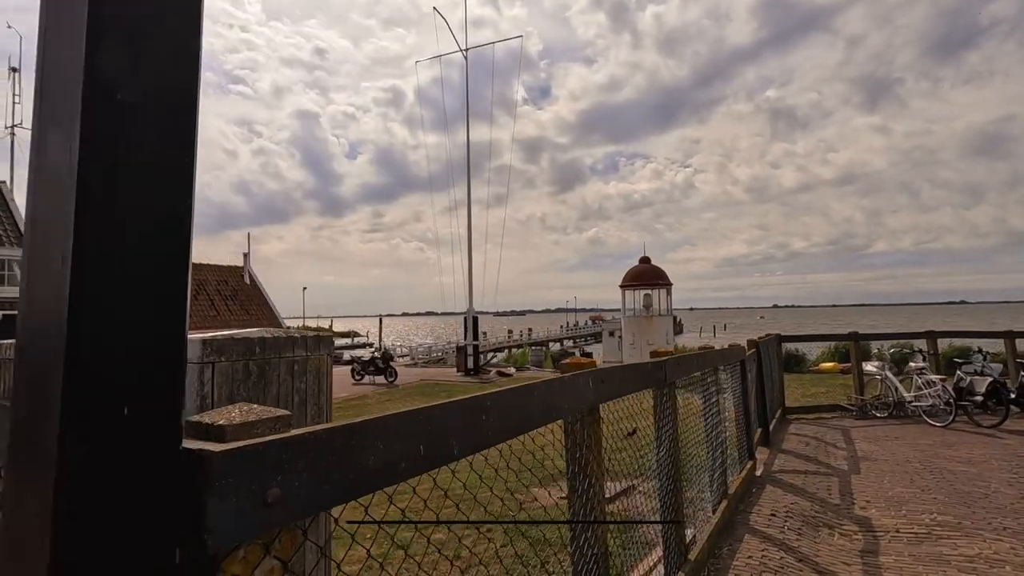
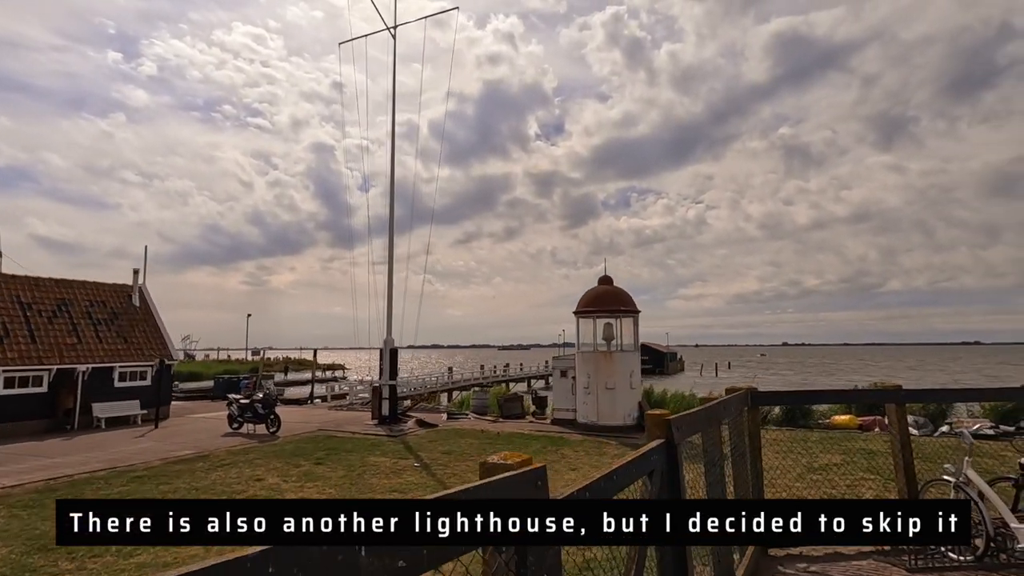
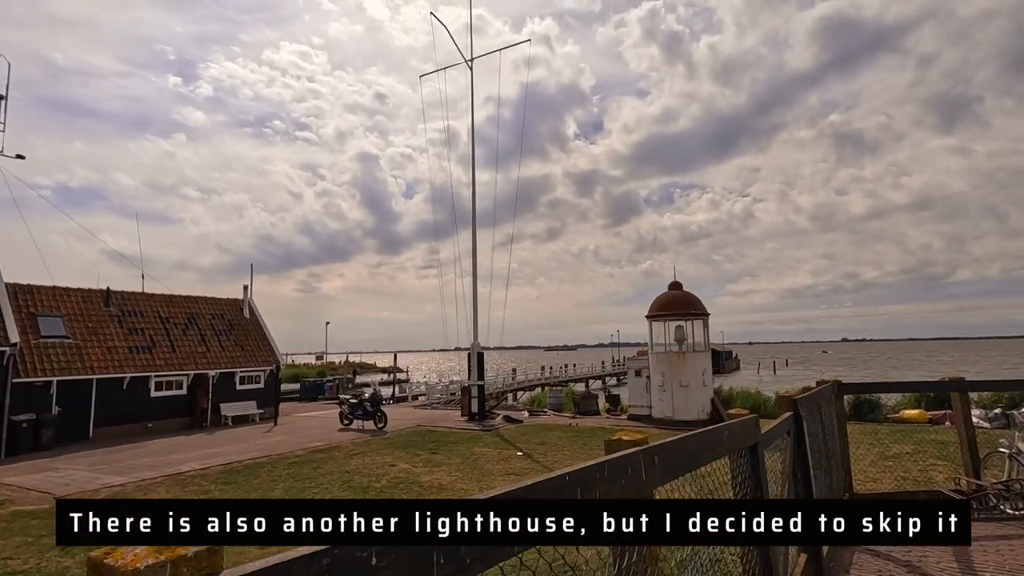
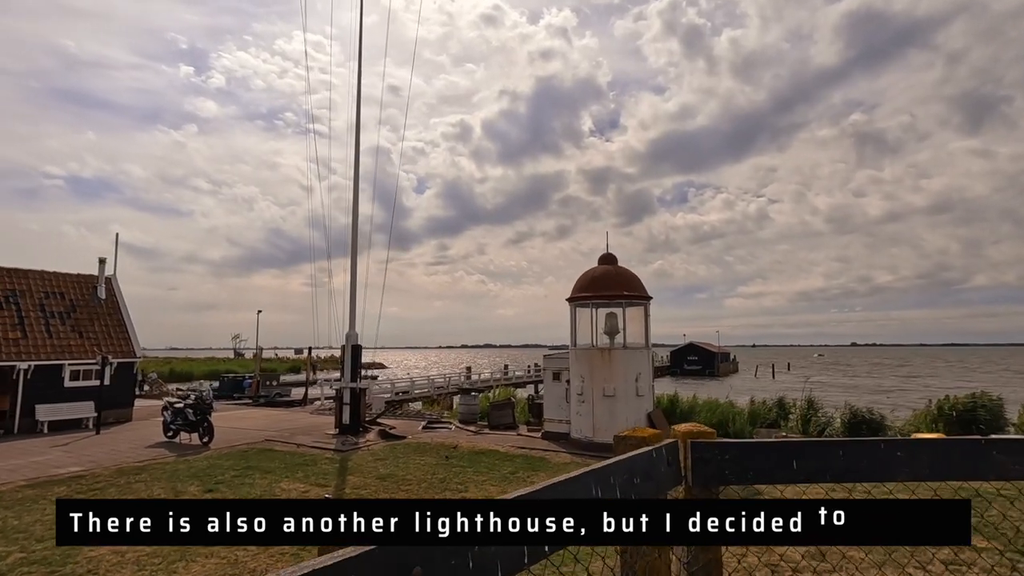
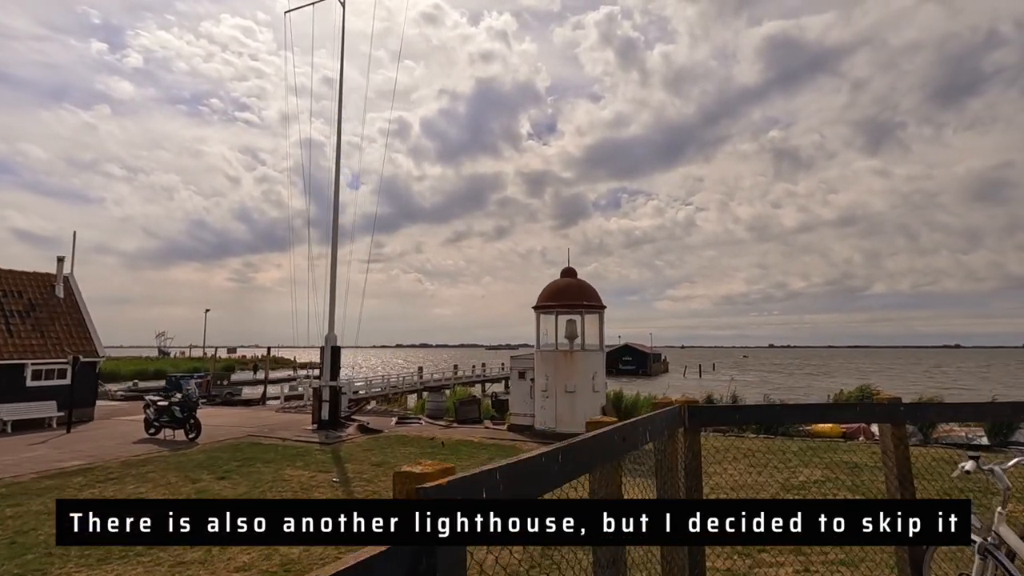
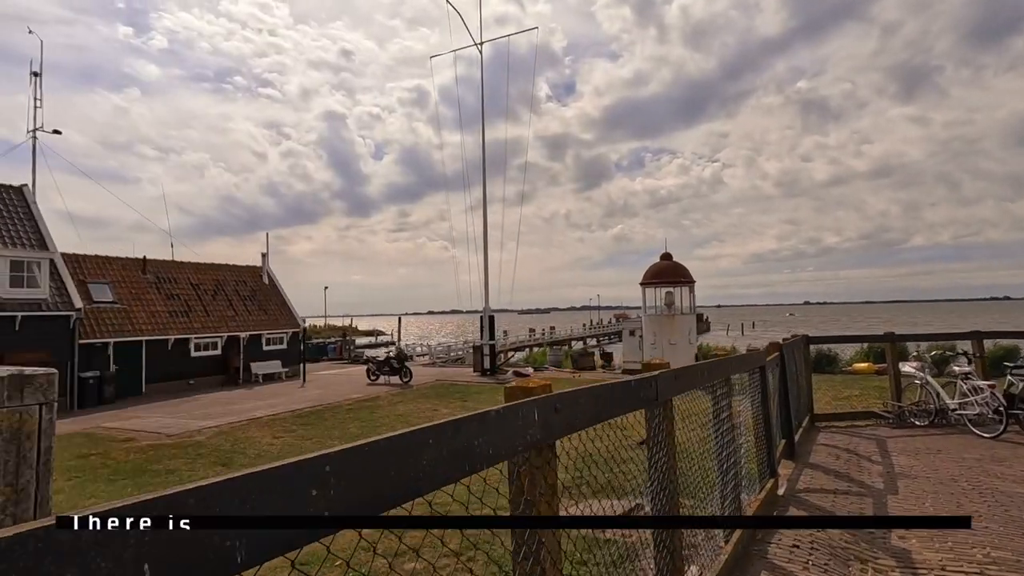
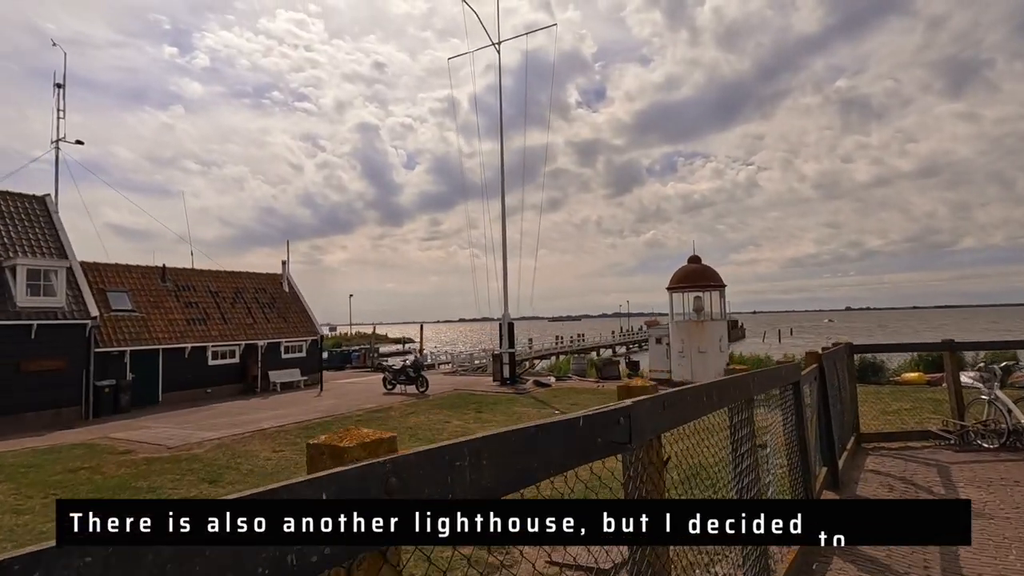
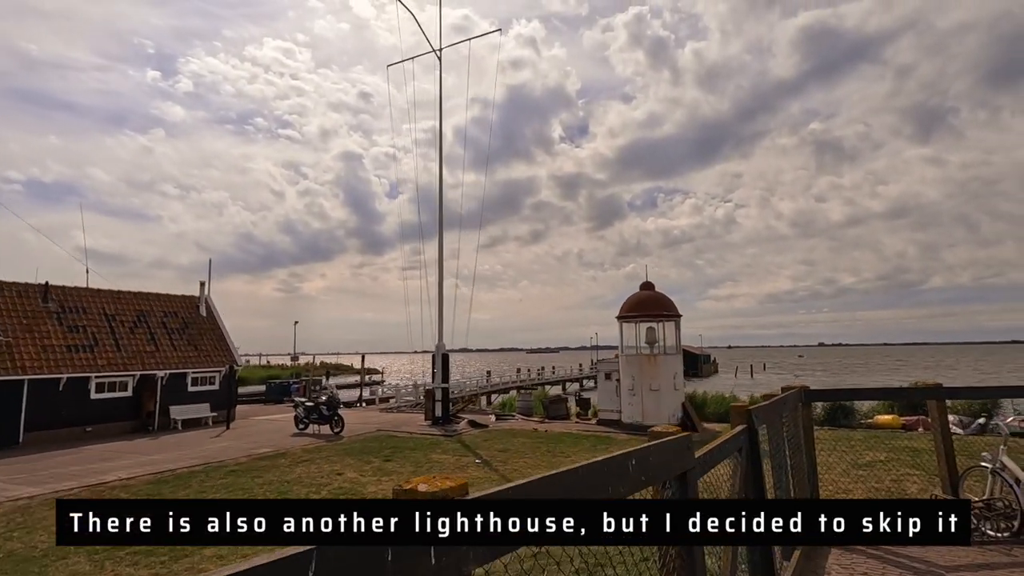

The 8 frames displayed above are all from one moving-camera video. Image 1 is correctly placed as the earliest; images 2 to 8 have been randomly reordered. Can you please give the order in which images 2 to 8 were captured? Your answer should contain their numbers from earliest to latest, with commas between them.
6, 7, 3, 8, 2, 5, 4
